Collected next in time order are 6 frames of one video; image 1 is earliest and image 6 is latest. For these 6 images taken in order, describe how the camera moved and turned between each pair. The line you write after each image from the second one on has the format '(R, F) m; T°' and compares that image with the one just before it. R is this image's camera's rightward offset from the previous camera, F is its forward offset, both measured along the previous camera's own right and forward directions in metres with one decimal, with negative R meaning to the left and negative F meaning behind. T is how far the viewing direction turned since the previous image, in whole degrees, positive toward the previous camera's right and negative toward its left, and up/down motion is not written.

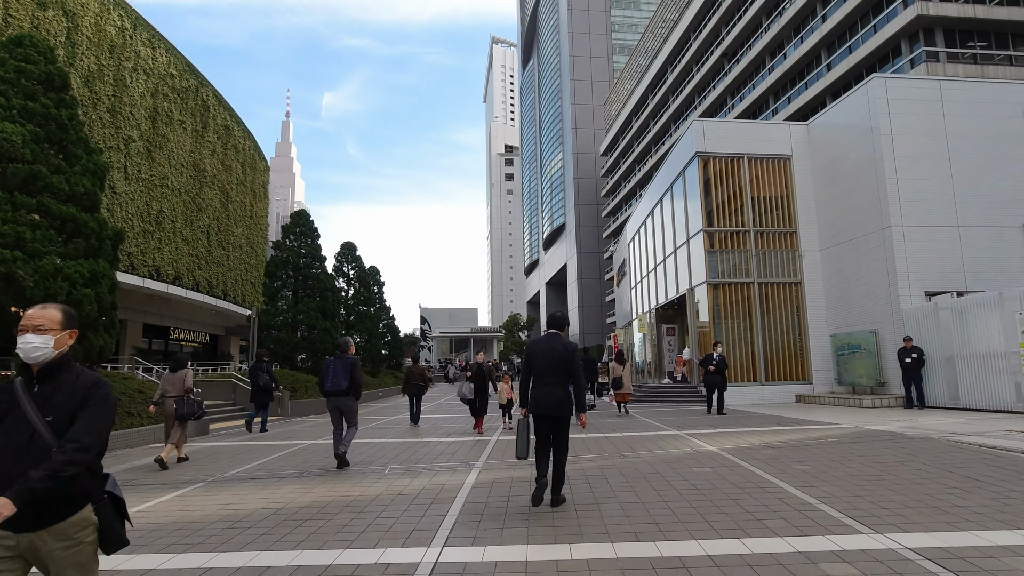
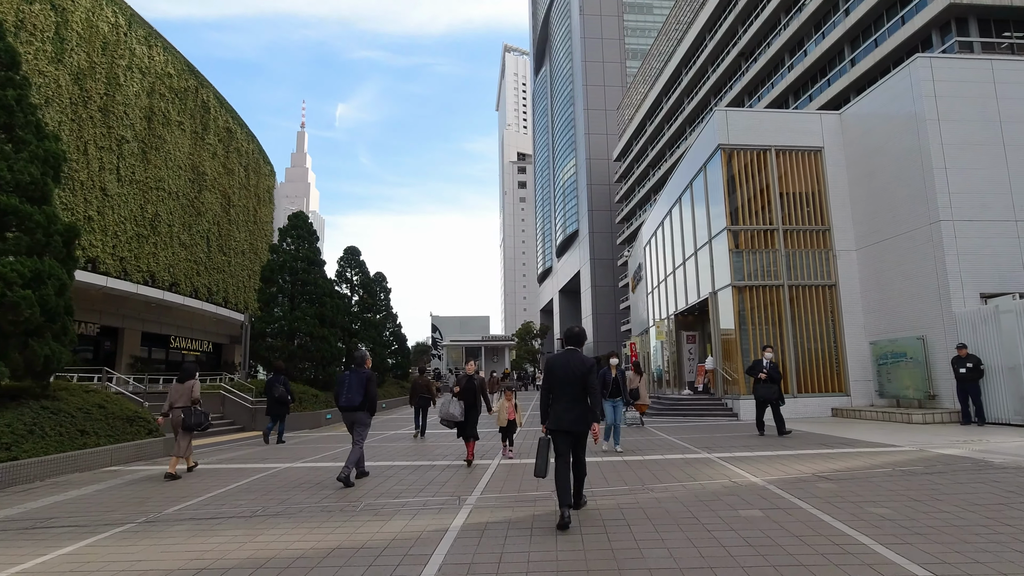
(+0.2, +1.3) m; -1°
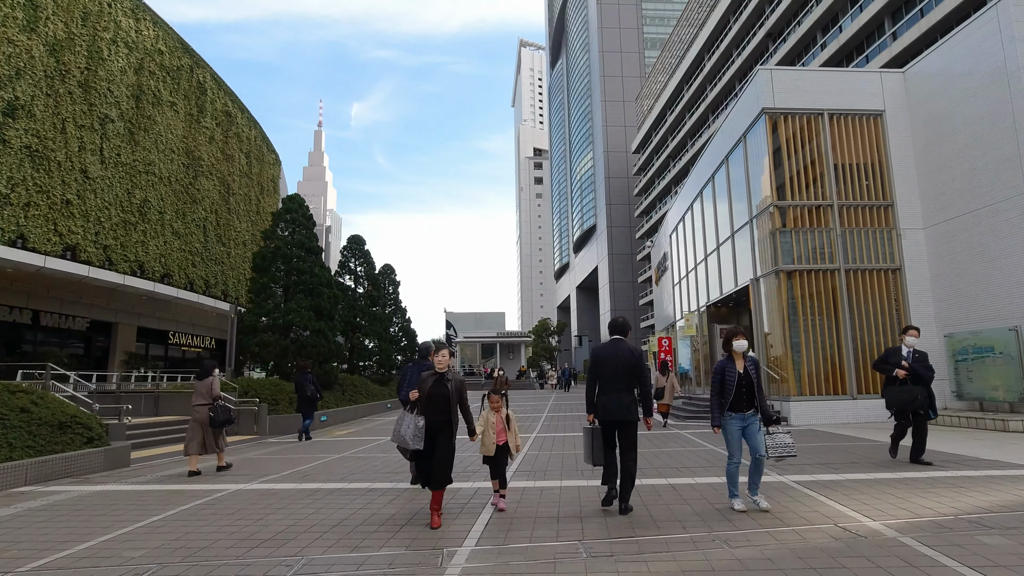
(+0.1, +2.0) m; -2°
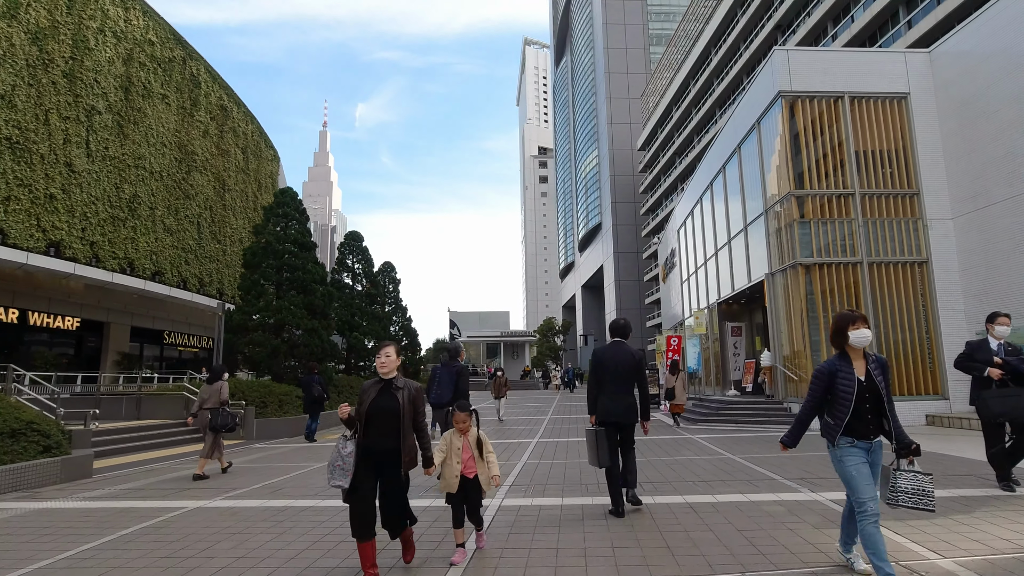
(+0.1, +0.8) m; -1°
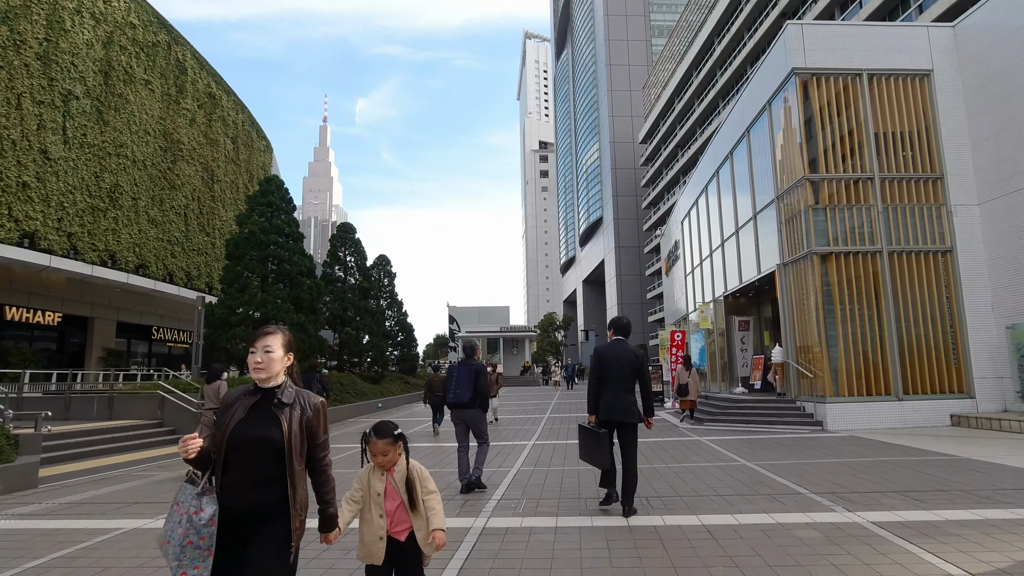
(+0.1, +0.9) m; 0°
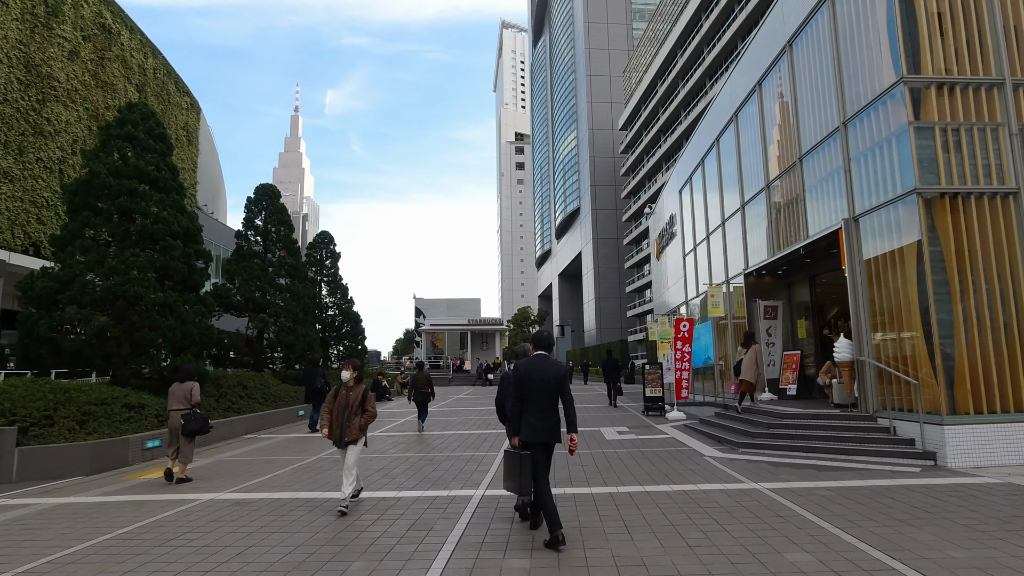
(+0.5, +4.6) m; +2°
